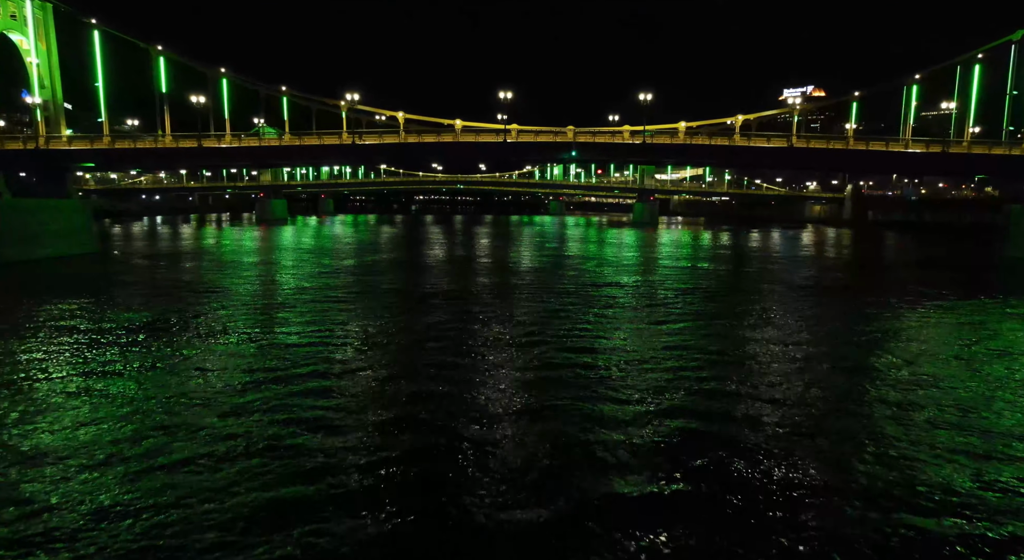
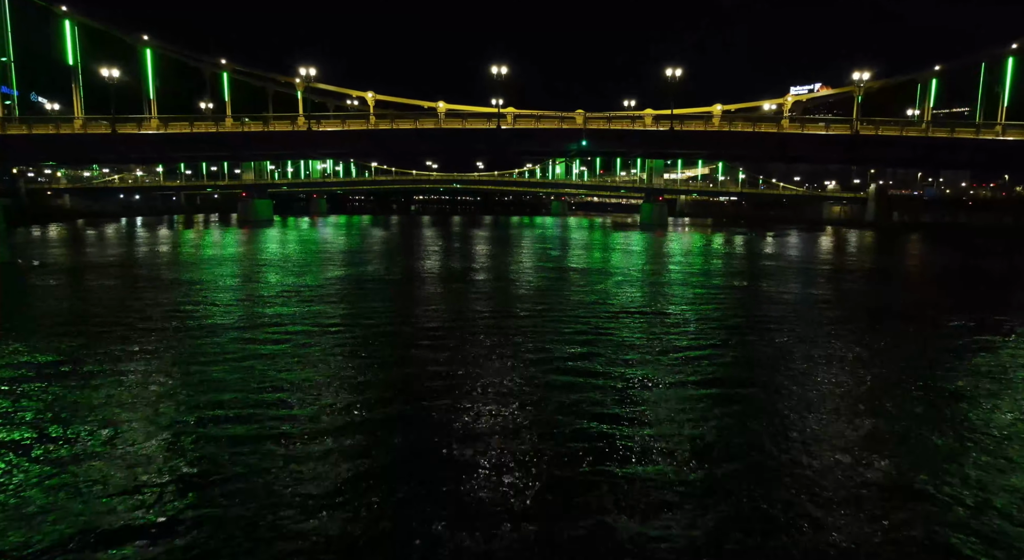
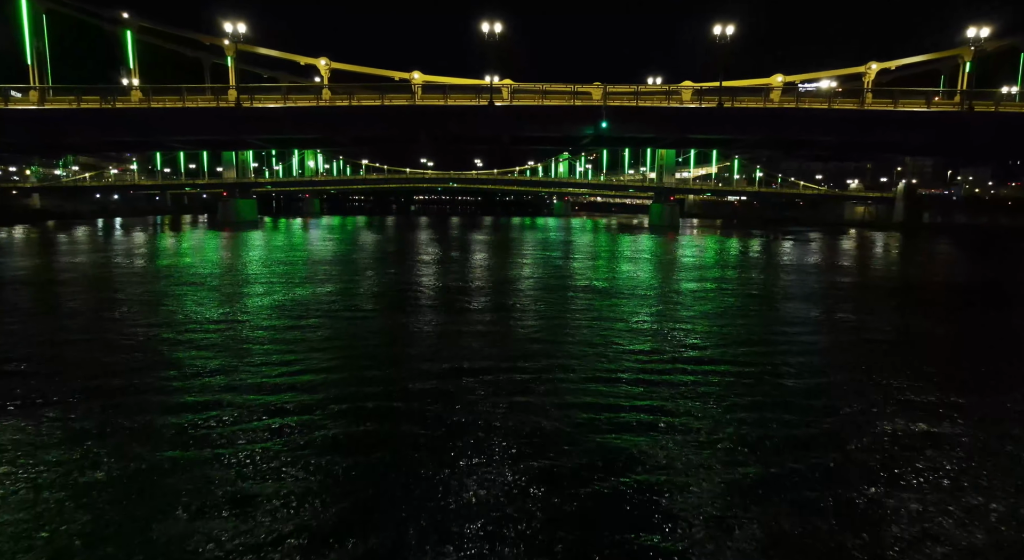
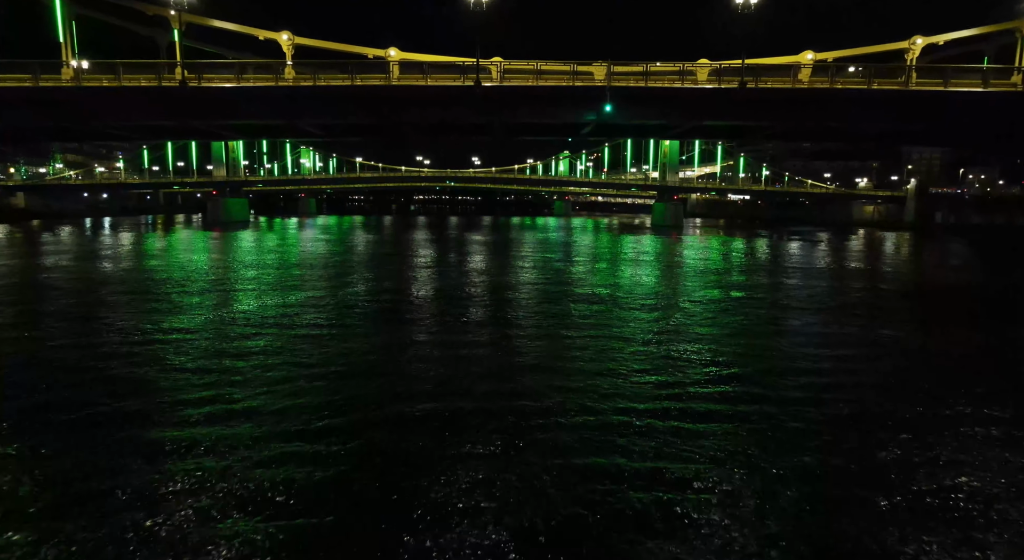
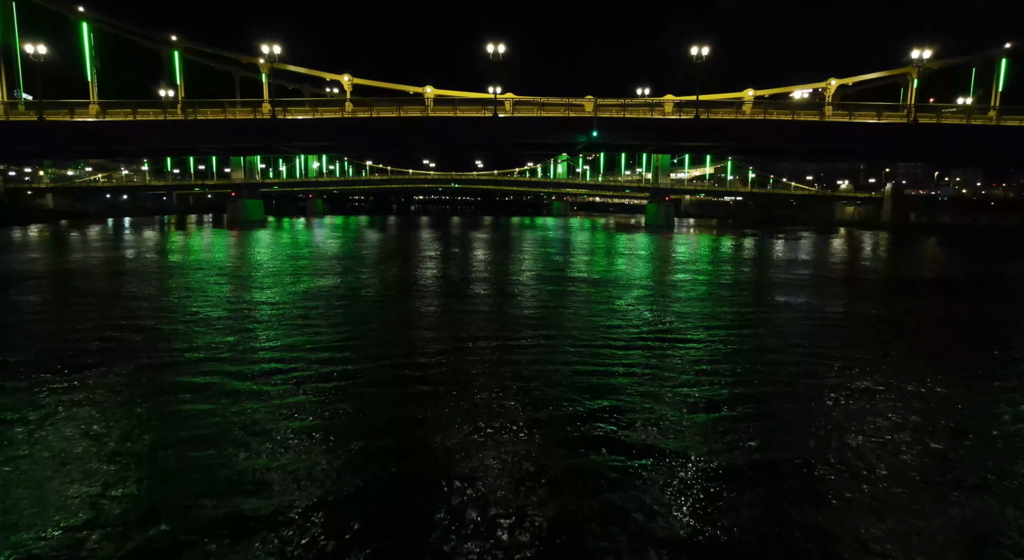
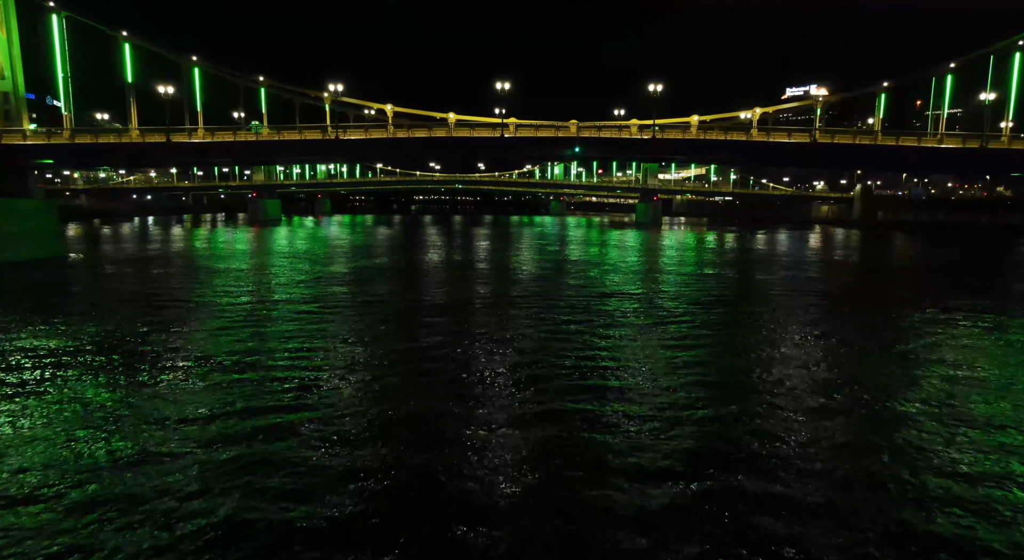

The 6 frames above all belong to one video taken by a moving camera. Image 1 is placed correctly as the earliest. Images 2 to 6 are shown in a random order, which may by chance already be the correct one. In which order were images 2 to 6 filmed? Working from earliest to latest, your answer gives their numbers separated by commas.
6, 2, 5, 3, 4
